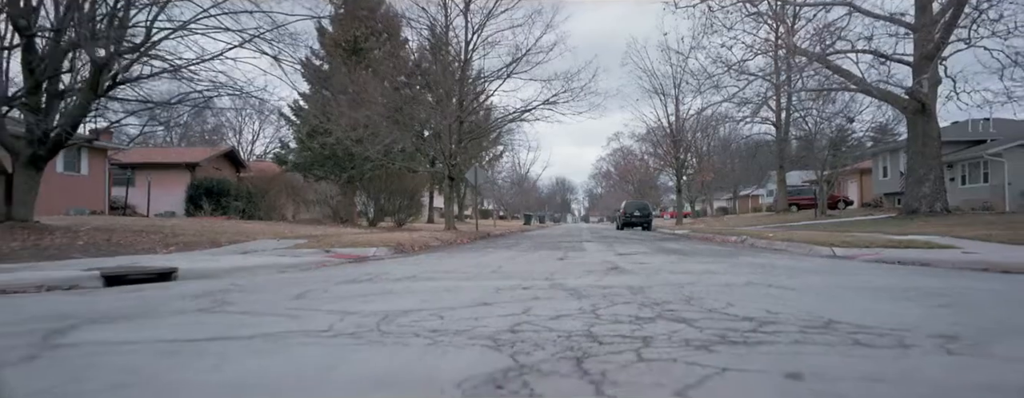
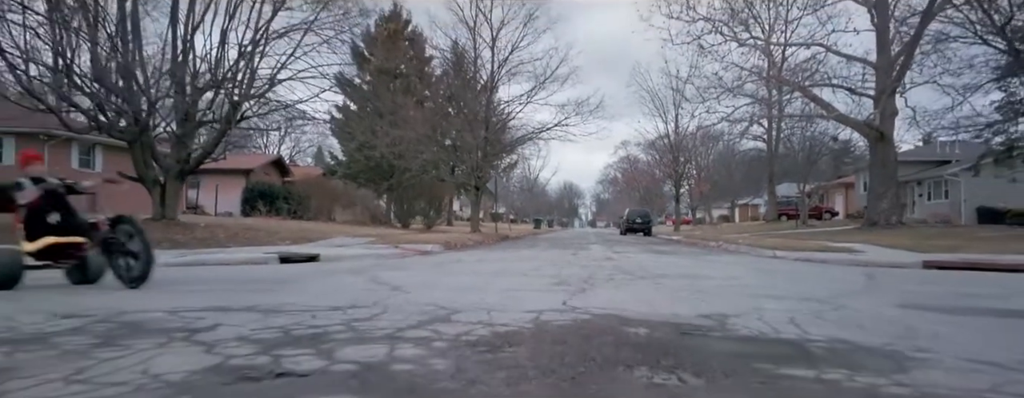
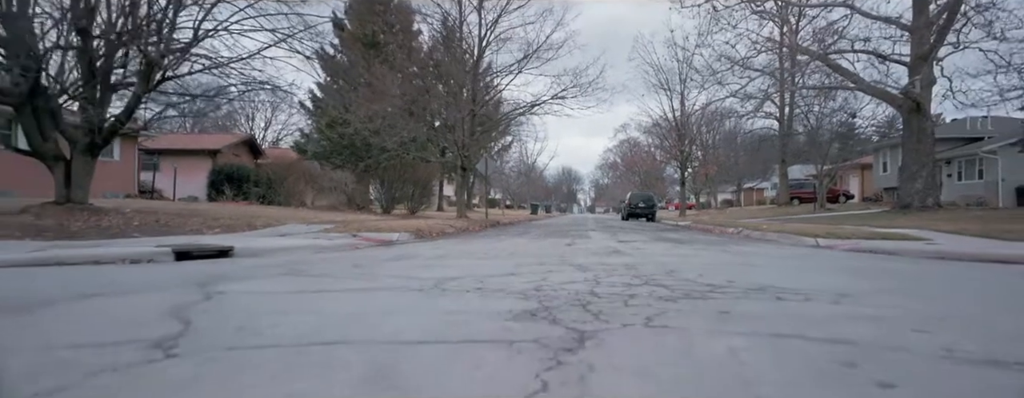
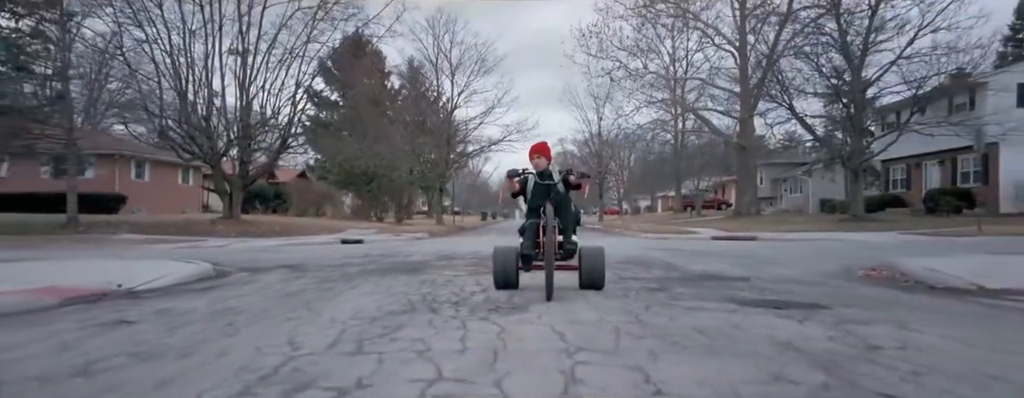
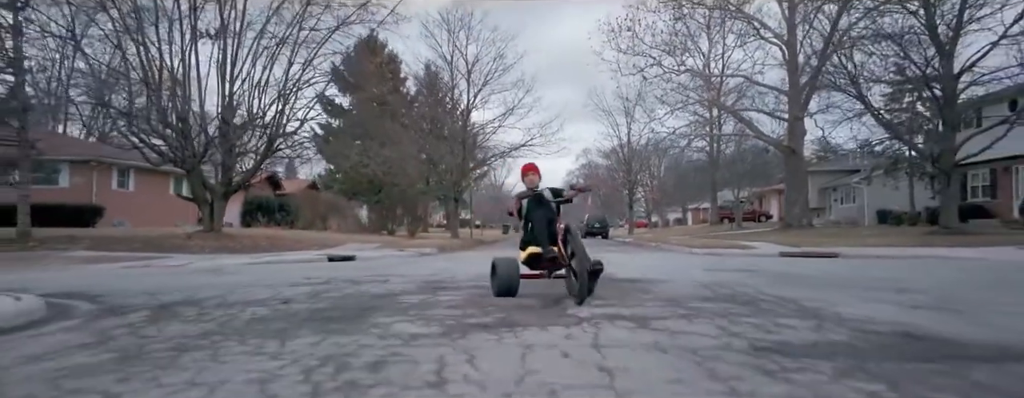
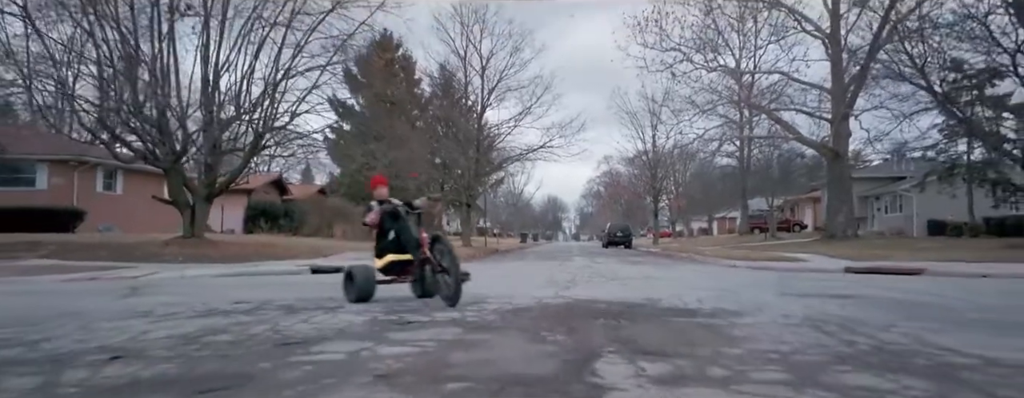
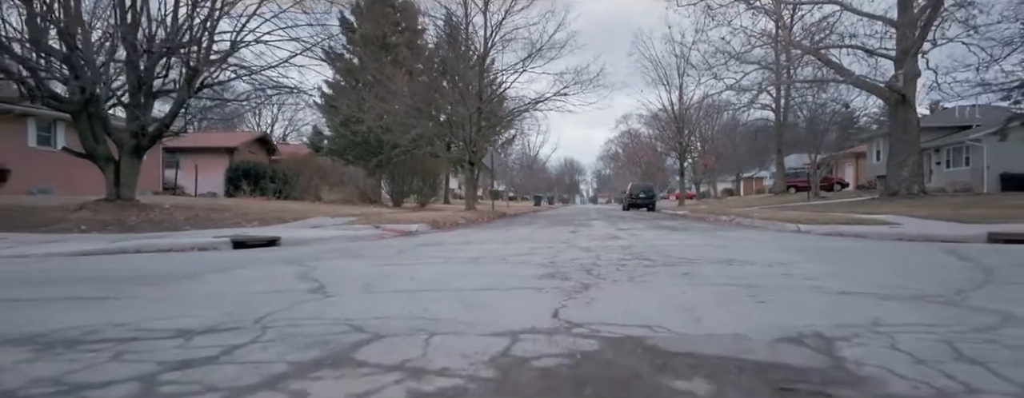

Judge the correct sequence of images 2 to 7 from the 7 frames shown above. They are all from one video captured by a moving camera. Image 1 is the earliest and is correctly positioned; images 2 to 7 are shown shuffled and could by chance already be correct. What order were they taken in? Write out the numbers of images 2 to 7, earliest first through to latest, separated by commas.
3, 7, 2, 6, 5, 4
